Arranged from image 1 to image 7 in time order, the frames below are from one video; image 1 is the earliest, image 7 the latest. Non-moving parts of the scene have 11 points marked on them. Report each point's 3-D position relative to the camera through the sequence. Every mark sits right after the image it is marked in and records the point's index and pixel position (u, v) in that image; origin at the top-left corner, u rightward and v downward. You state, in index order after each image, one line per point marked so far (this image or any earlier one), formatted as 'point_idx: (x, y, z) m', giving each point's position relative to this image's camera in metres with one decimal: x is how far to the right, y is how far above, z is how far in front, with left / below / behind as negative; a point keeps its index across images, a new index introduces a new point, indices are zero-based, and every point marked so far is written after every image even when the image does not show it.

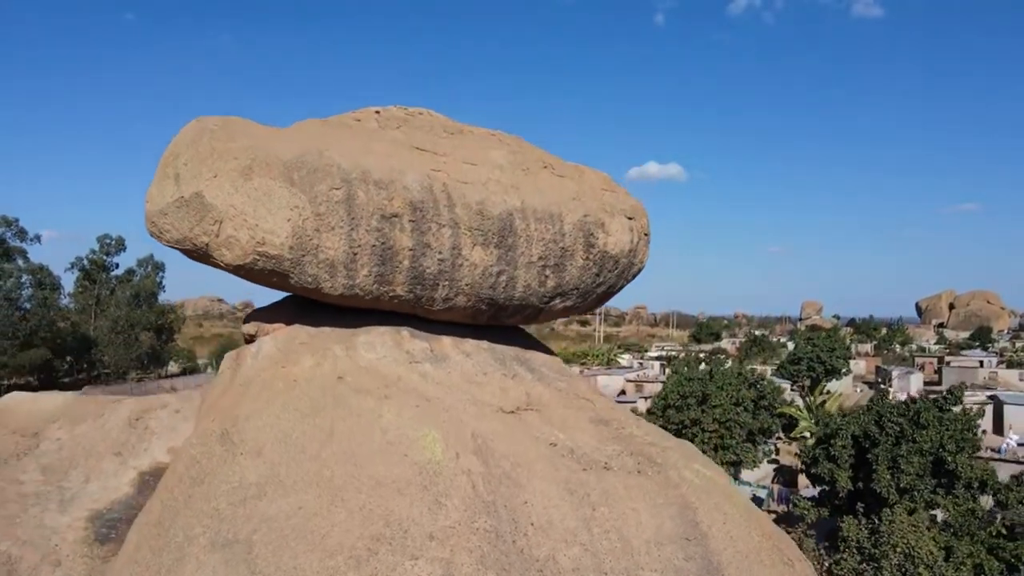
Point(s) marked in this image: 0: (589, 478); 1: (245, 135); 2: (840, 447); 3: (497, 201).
0: (+0.4, -1.1, +4.0) m
1: (-1.7, +1.0, +4.4) m
2: (+3.5, -1.7, +7.6) m
3: (-0.1, +0.6, +4.7) m
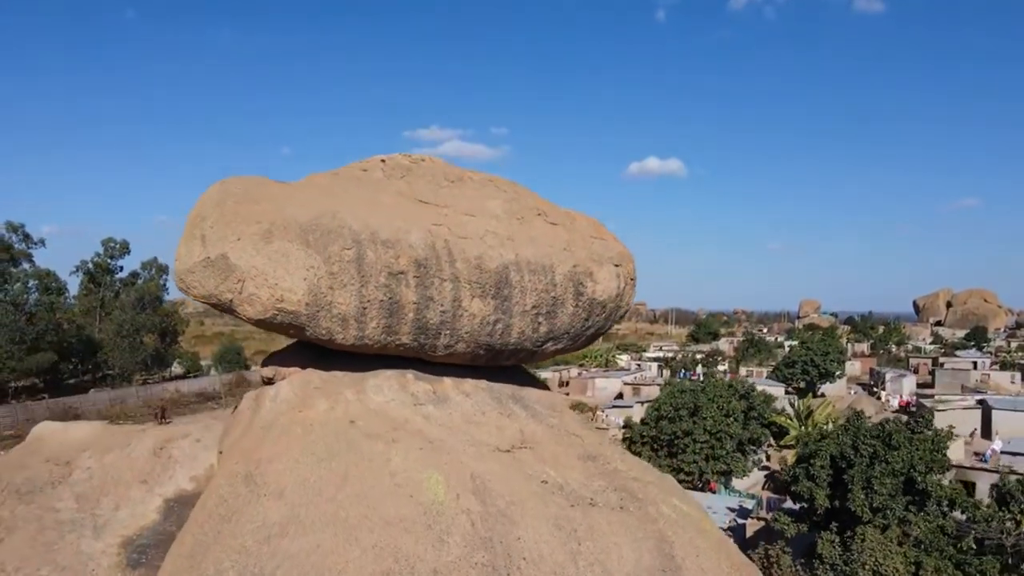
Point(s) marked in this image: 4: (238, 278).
0: (+0.4, -1.4, +4.4) m
1: (-1.7, +0.6, +4.8) m
2: (+3.5, -2.1, +8.0) m
3: (-0.1, +0.2, +5.1) m
4: (-1.8, +0.1, +4.6) m
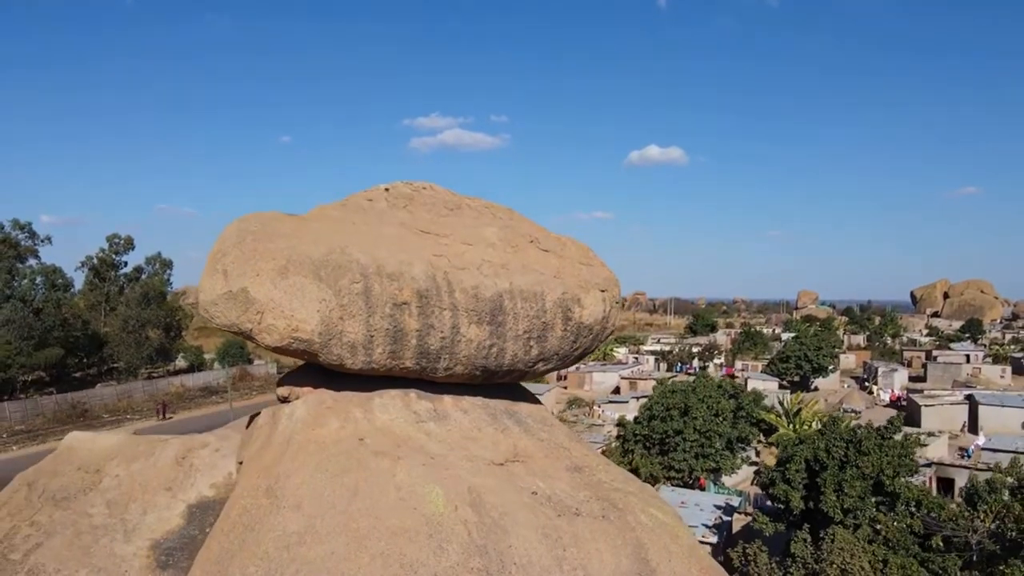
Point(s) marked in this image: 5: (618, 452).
0: (+0.3, -1.6, +4.9) m
1: (-1.8, +0.4, +5.3) m
2: (+3.4, -2.2, +8.5) m
3: (-0.2, 0.0, +5.6) m
4: (-1.8, -0.2, +5.1) m
5: (+2.1, -3.3, +14.0) m
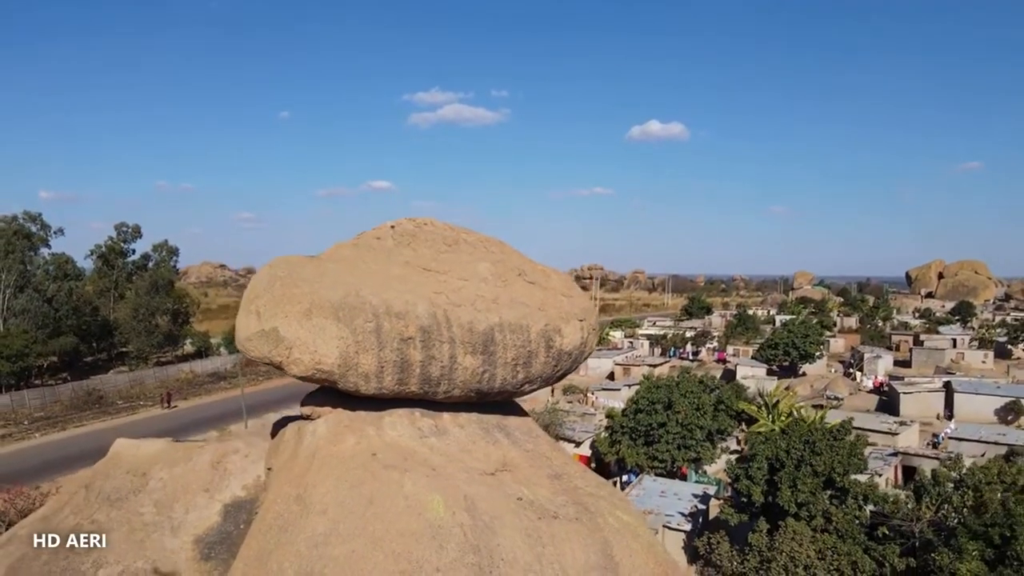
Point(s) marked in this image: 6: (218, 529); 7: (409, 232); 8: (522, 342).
0: (+0.2, -2.0, +5.9) m
1: (-1.9, +0.1, +6.2) m
2: (+3.3, -2.4, +9.5) m
3: (-0.3, -0.3, +6.5) m
4: (-1.9, -0.5, +6.1) m
5: (+2.0, -3.3, +15.1) m
6: (-2.9, -2.4, +7.0) m
7: (-1.1, +0.6, +7.6) m
8: (+0.1, -0.5, +6.6) m
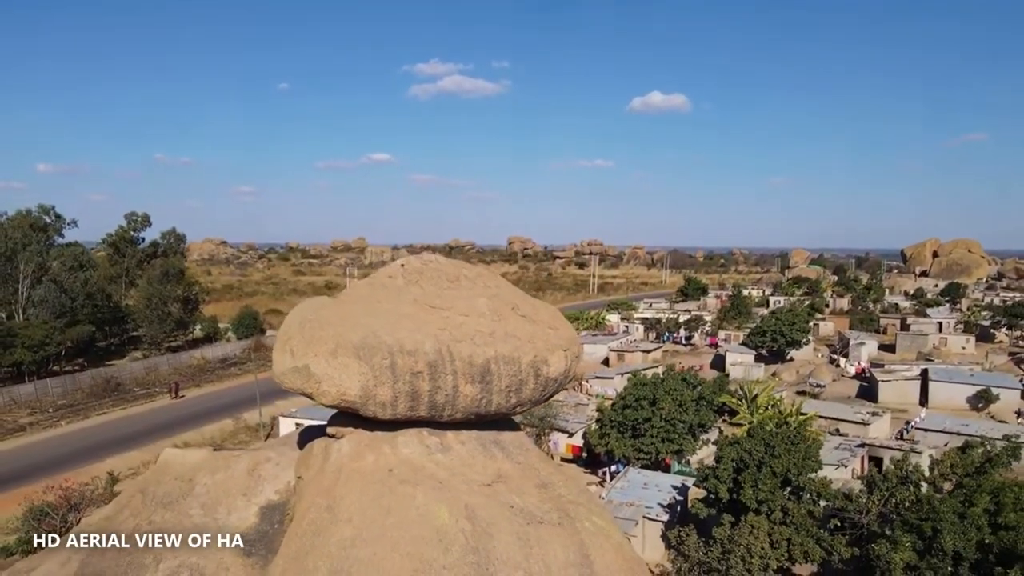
0: (+0.2, -2.4, +7.1) m
1: (-1.9, -0.4, +7.4) m
2: (+3.3, -2.7, +10.8) m
3: (-0.4, -0.7, +7.6) m
4: (-2.0, -0.9, +7.2) m
5: (+2.0, -3.4, +16.3) m
6: (-3.0, -2.8, +8.2) m
7: (-1.2, +0.2, +8.7) m
8: (0.0, -0.9, +7.8) m
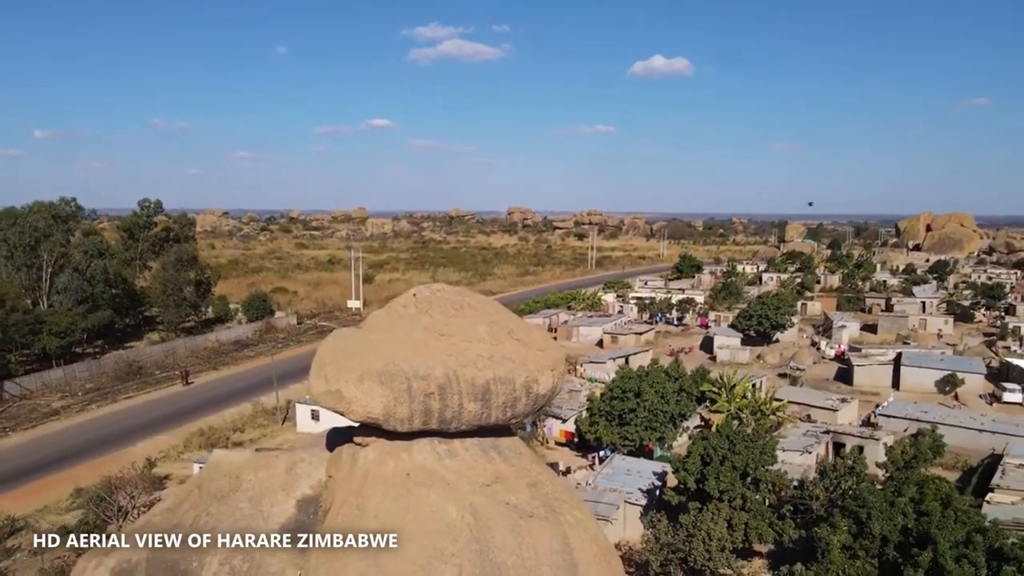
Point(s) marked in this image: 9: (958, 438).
0: (+0.1, -2.9, +8.7) m
1: (-2.0, -0.8, +8.9) m
2: (+3.2, -3.0, +12.4) m
3: (-0.4, -1.2, +9.2) m
4: (-2.1, -1.4, +8.8) m
5: (+1.9, -3.4, +18.0) m
6: (-3.0, -3.2, +9.9) m
7: (-1.2, -0.2, +10.2) m
8: (0.0, -1.4, +9.3) m
9: (+11.5, -3.9, +18.1) m
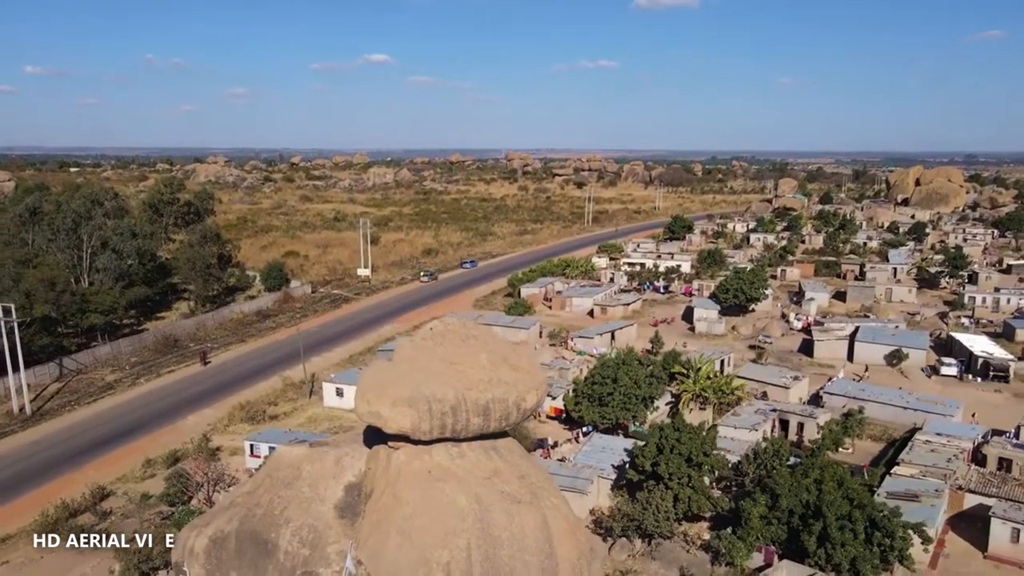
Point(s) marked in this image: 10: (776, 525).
0: (0.0, -3.7, +12.0) m
1: (-2.1, -1.7, +12.0) m
2: (+3.1, -3.5, +15.6) m
3: (-0.5, -1.9, +12.3) m
4: (-2.2, -2.2, +11.9) m
5: (+1.8, -3.4, +21.2) m
6: (-3.1, -3.9, +13.1) m
7: (-1.3, -0.9, +13.2) m
8: (-0.1, -2.1, +12.5) m
9: (+11.4, -3.8, +21.4) m
10: (+5.3, -4.7, +14.1) m
